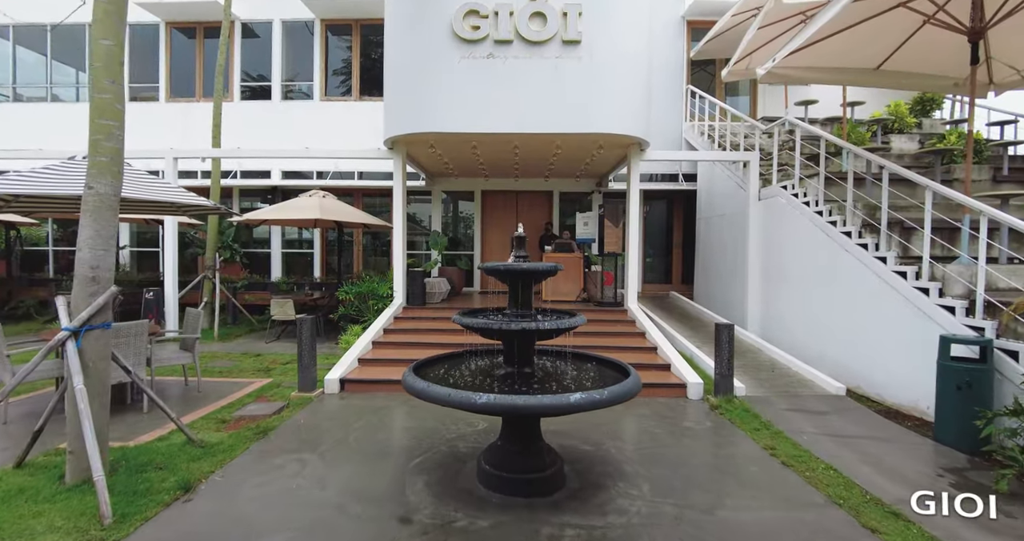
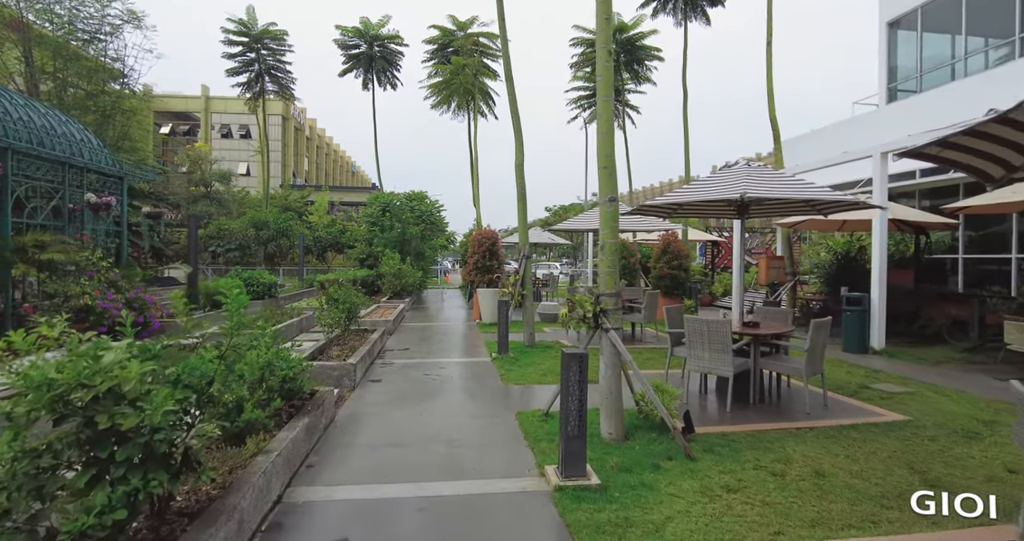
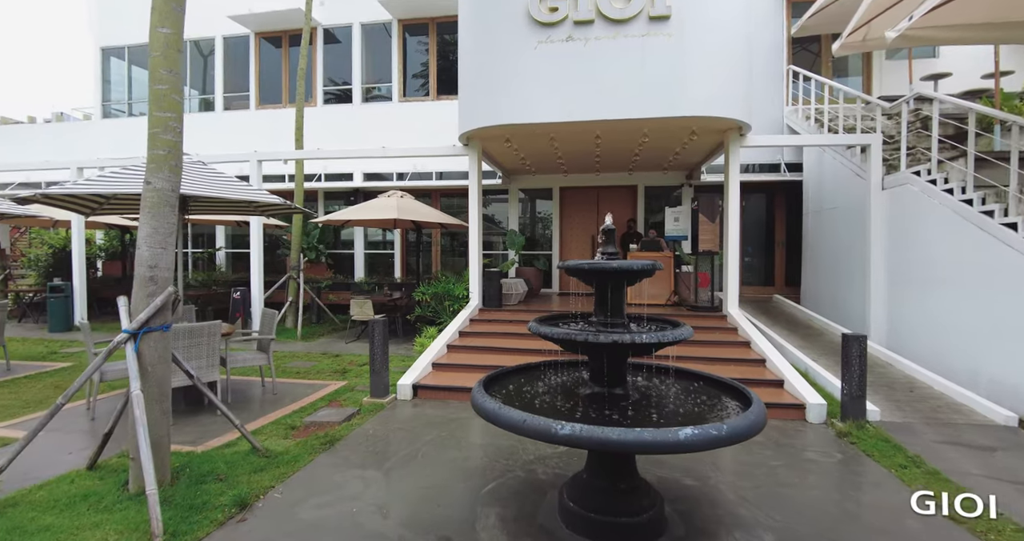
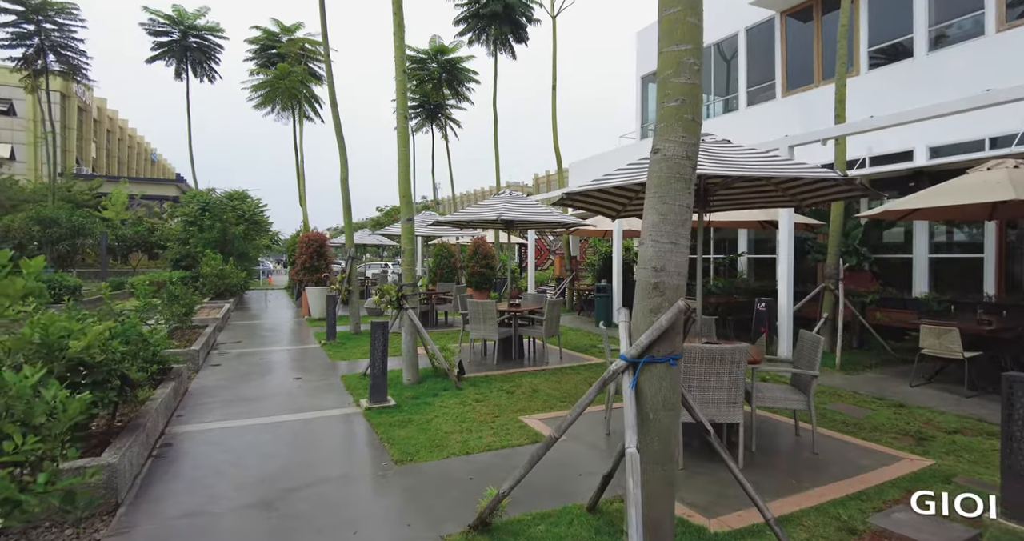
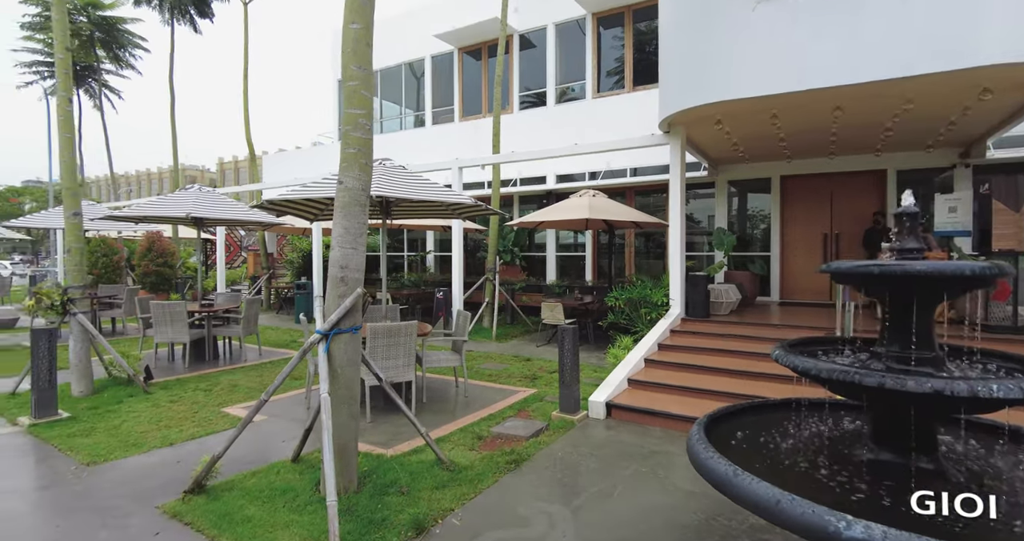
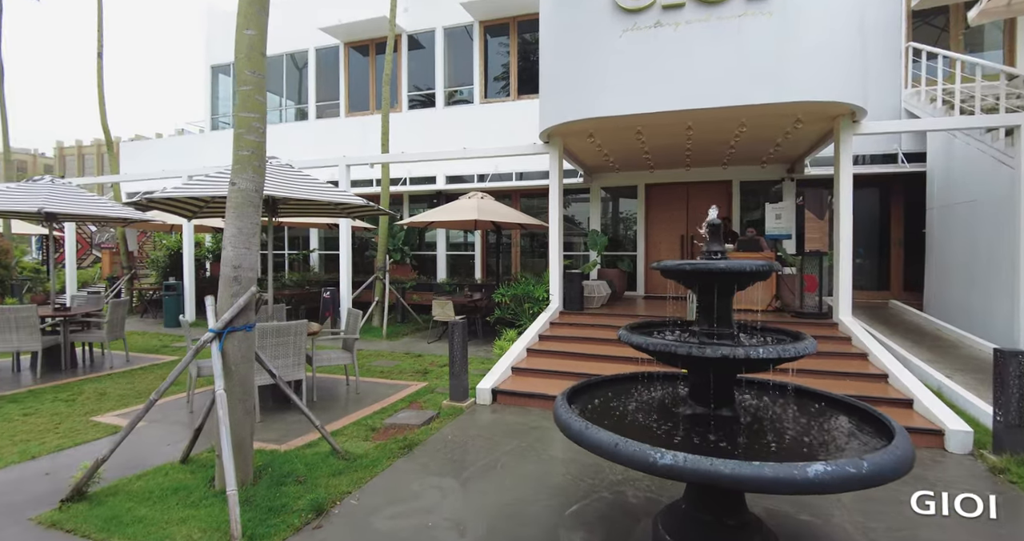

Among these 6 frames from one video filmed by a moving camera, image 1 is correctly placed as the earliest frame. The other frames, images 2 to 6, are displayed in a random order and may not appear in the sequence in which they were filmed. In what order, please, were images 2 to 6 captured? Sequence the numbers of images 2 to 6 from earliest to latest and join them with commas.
3, 6, 5, 4, 2
